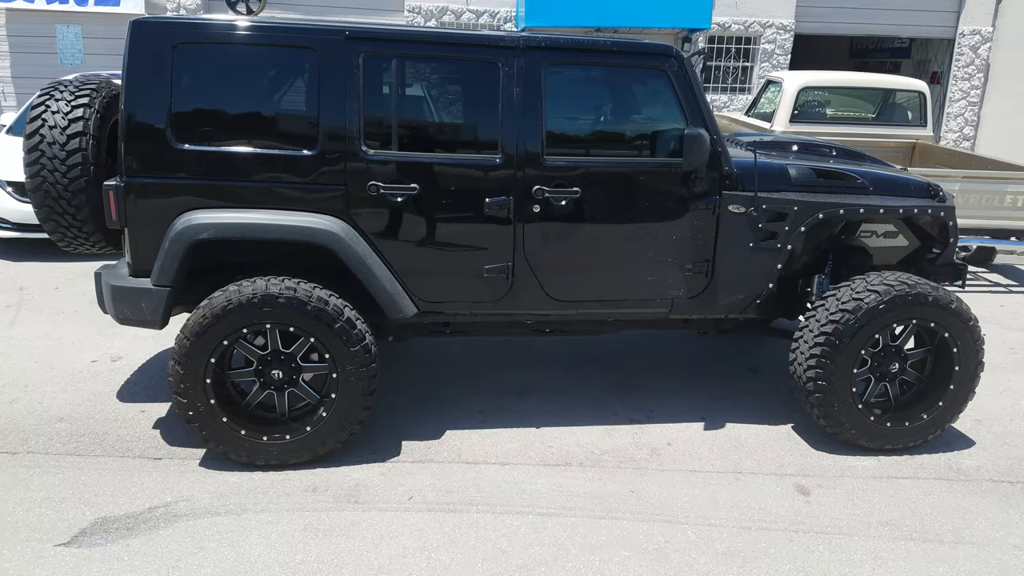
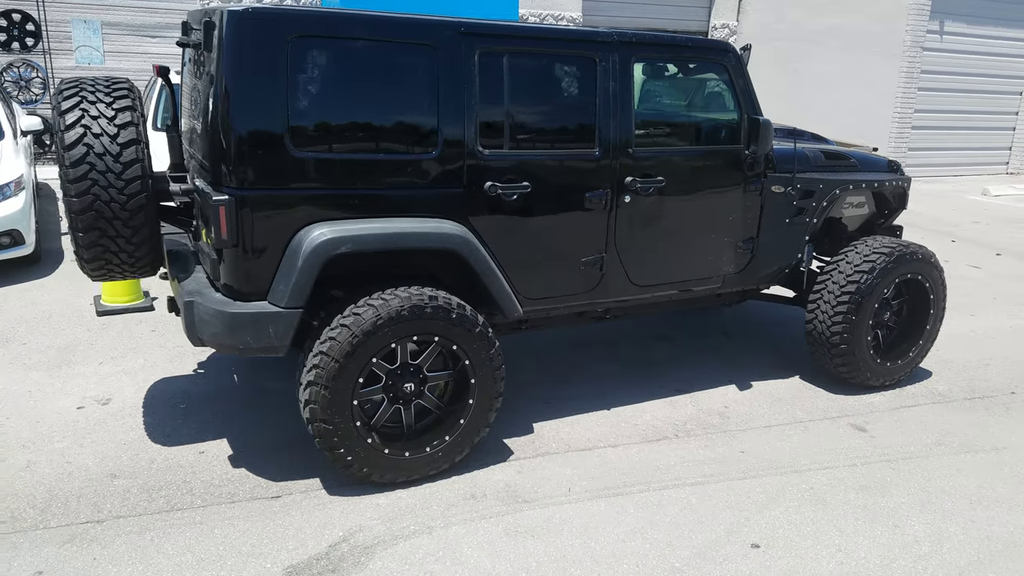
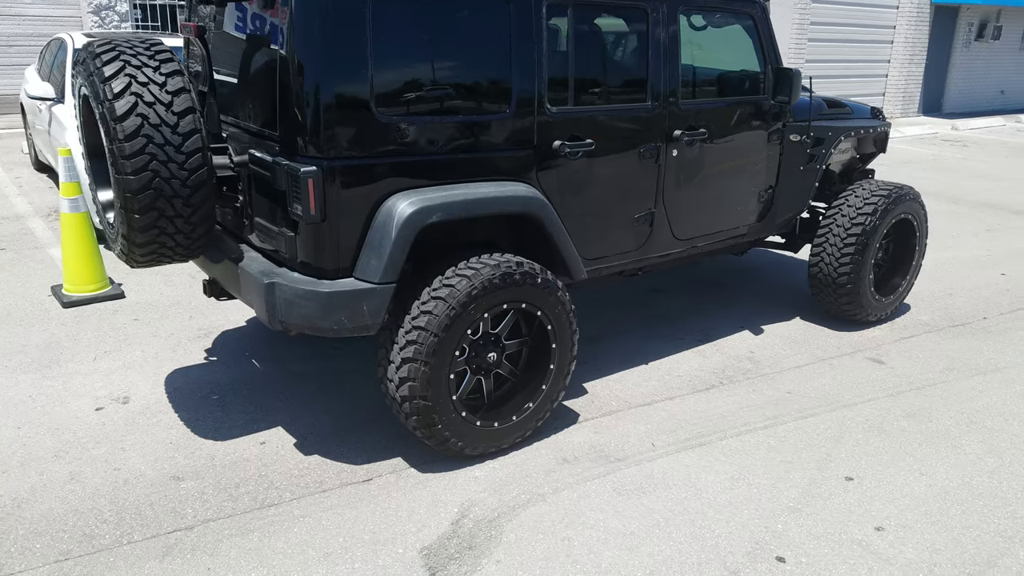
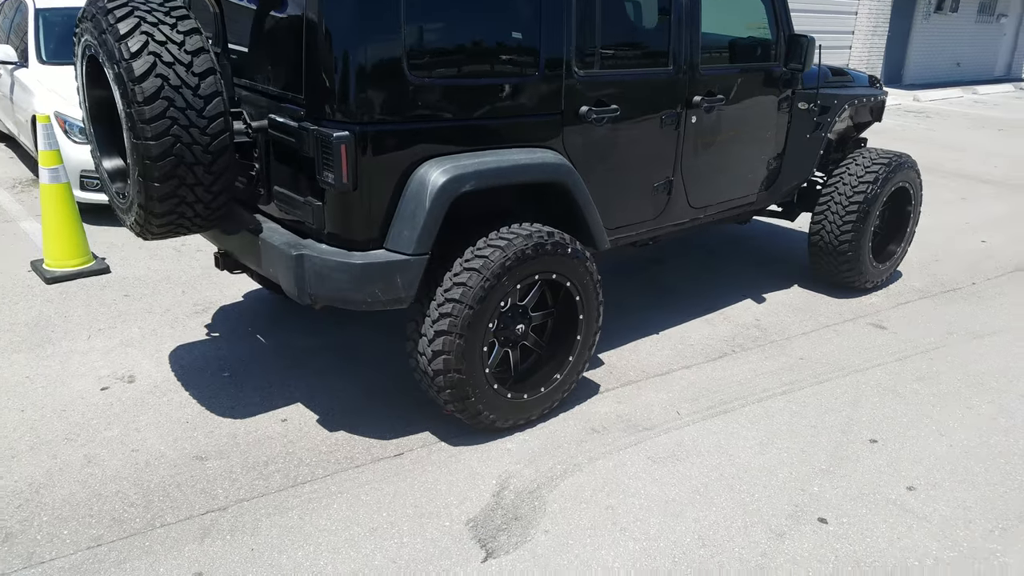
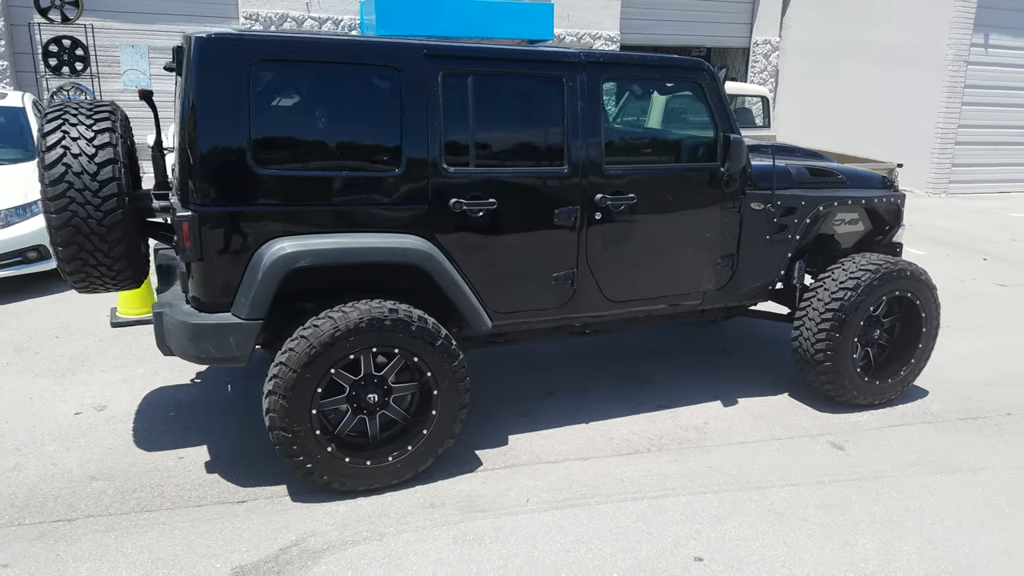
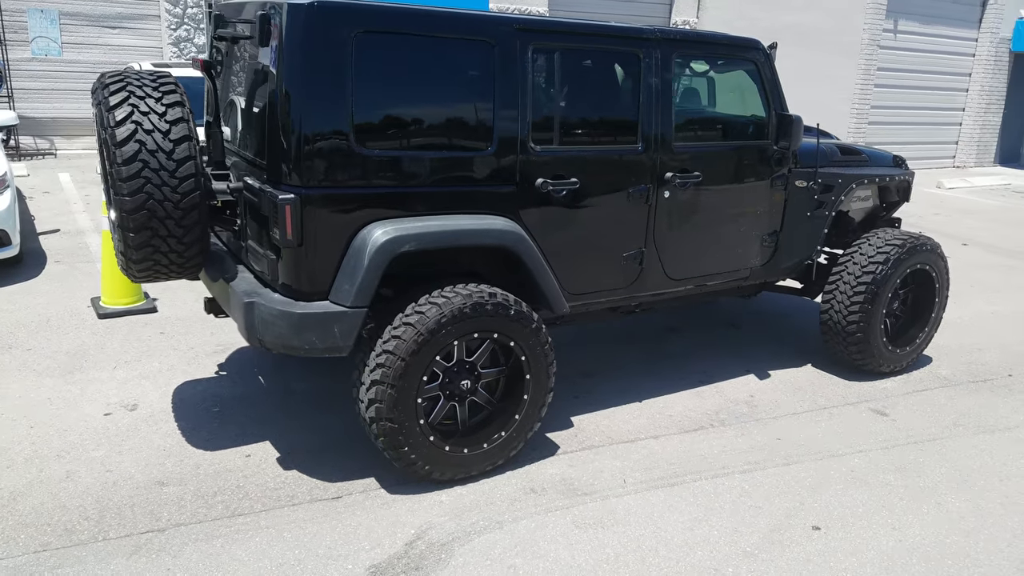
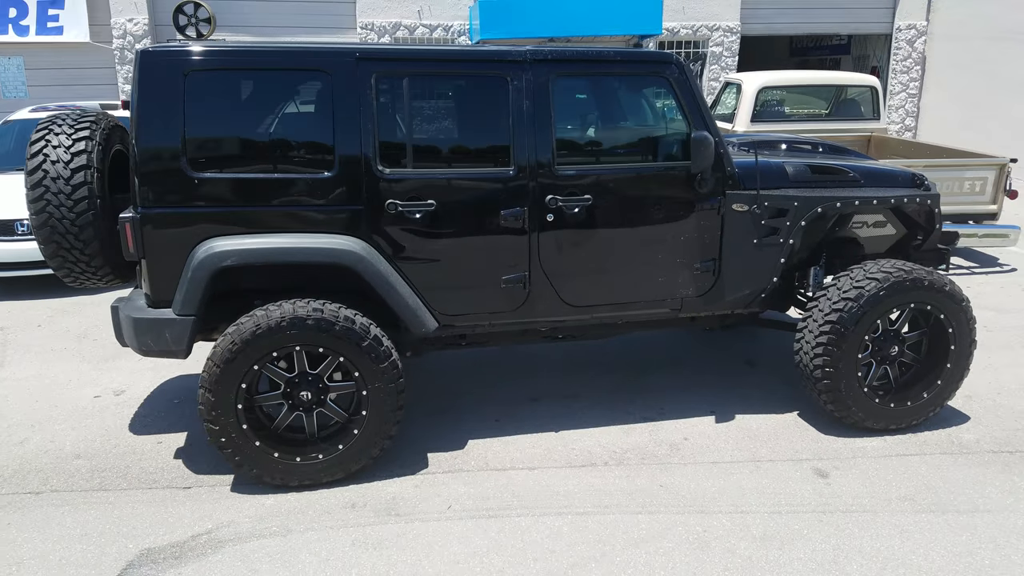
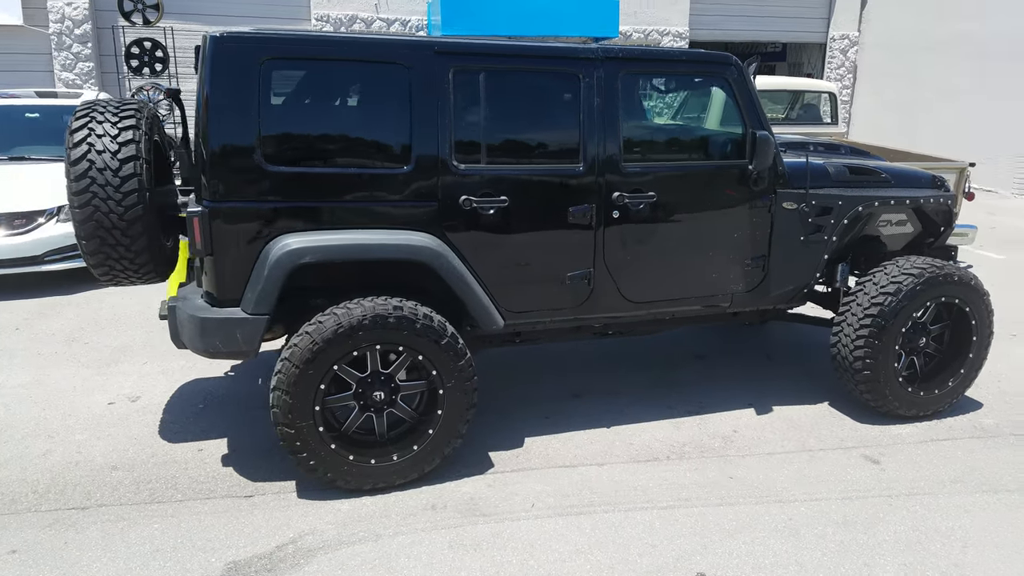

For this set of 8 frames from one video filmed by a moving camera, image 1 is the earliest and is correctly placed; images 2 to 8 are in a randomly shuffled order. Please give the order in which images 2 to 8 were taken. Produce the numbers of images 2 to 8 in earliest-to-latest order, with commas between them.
7, 8, 5, 2, 6, 3, 4
